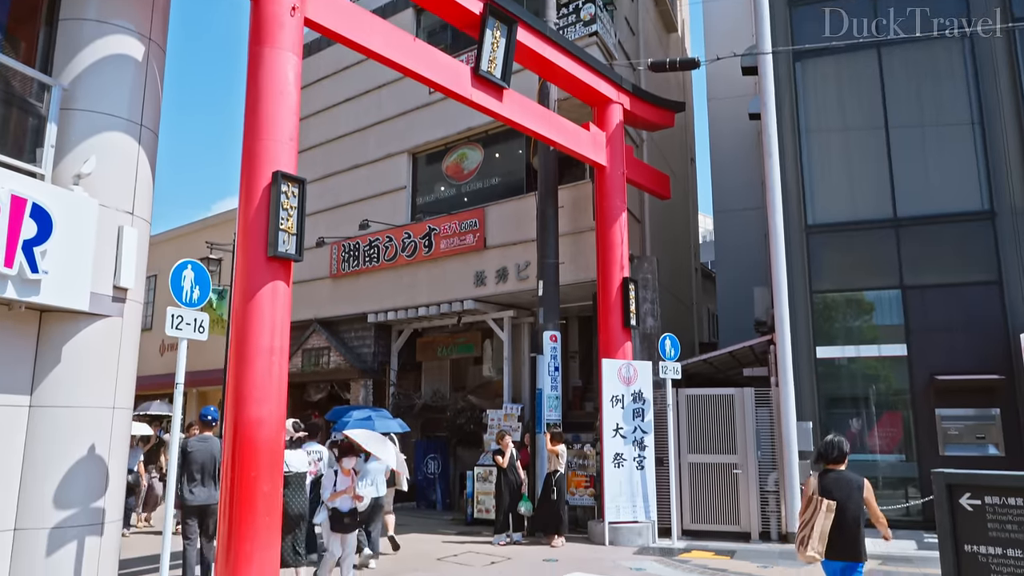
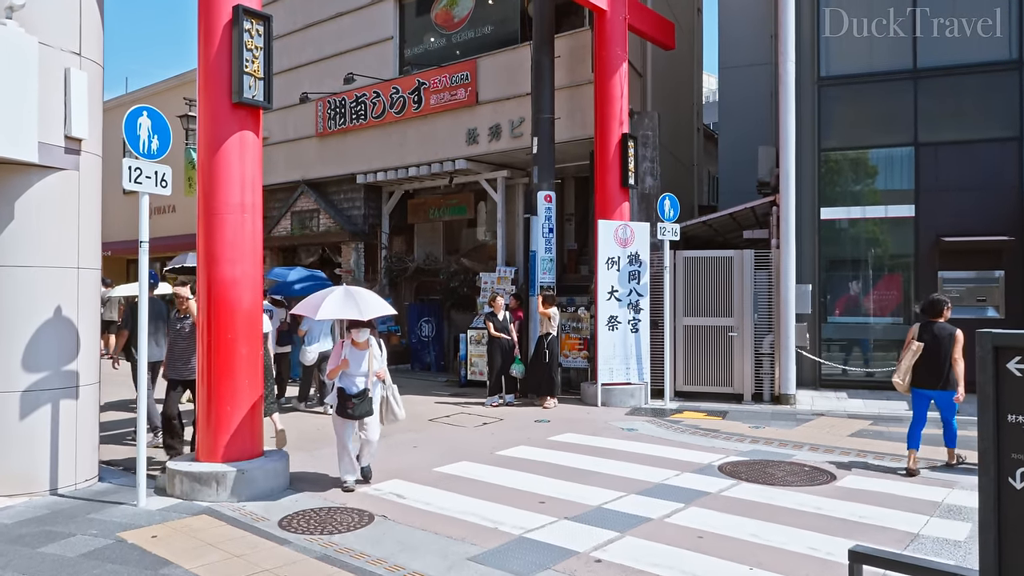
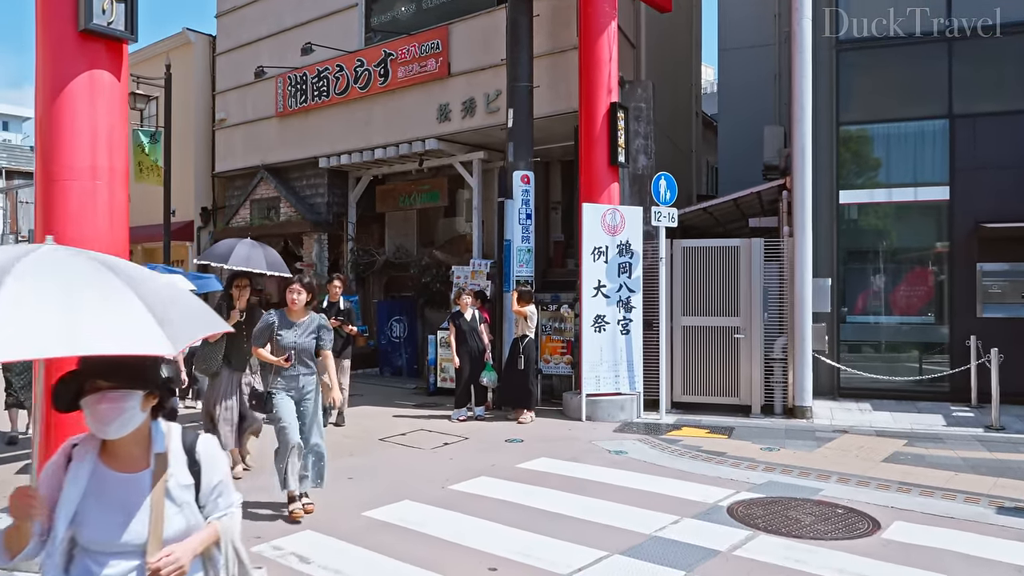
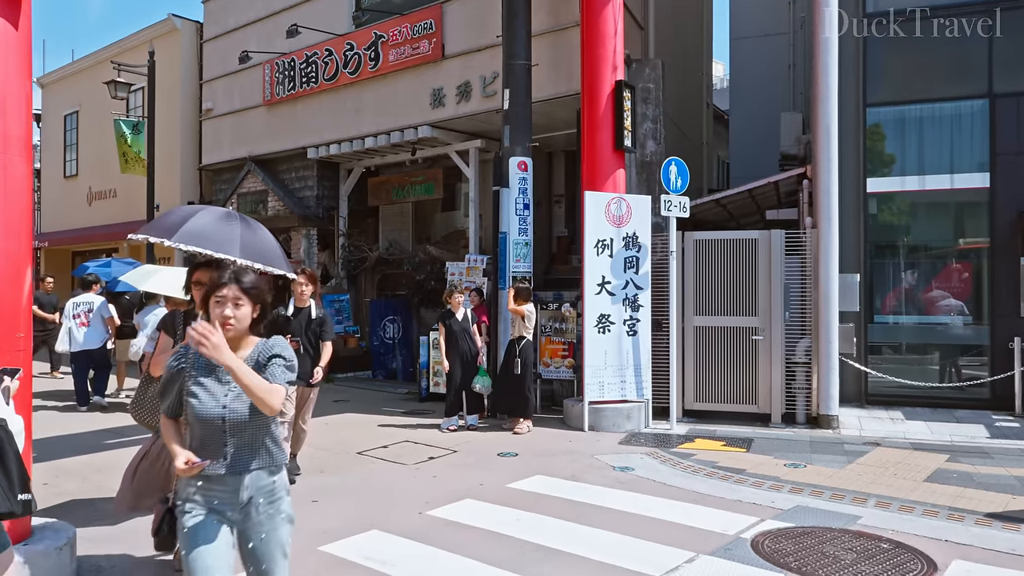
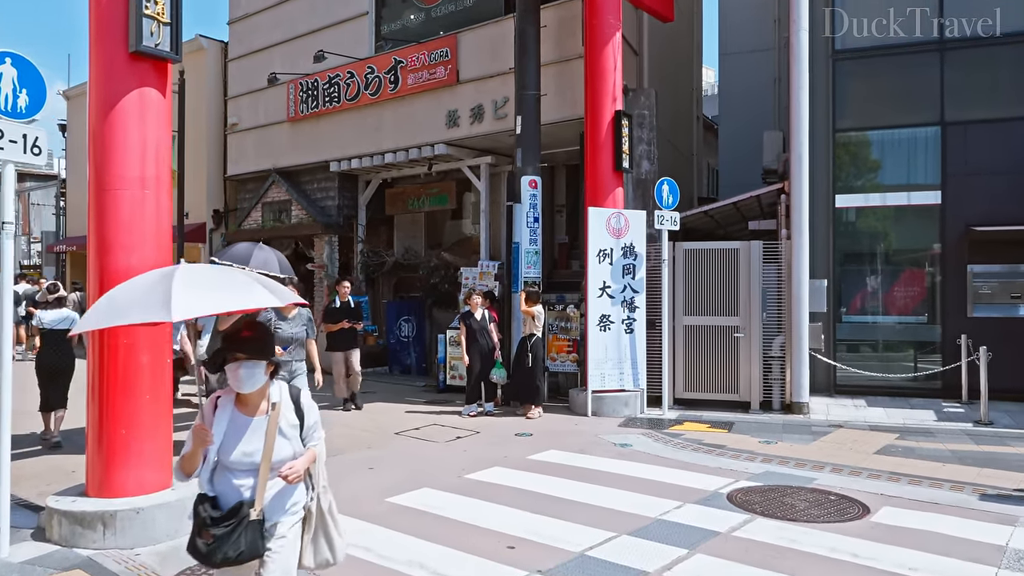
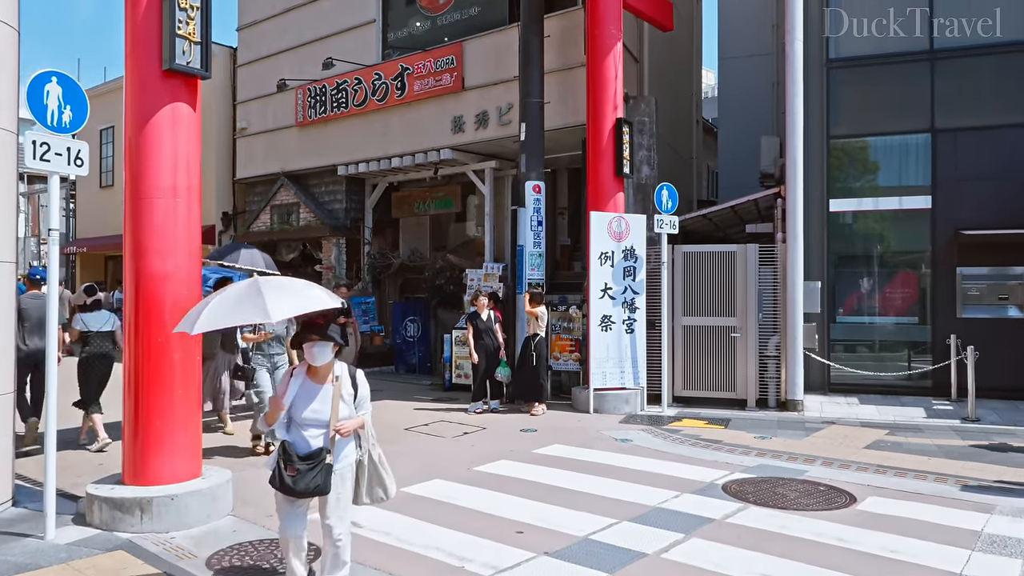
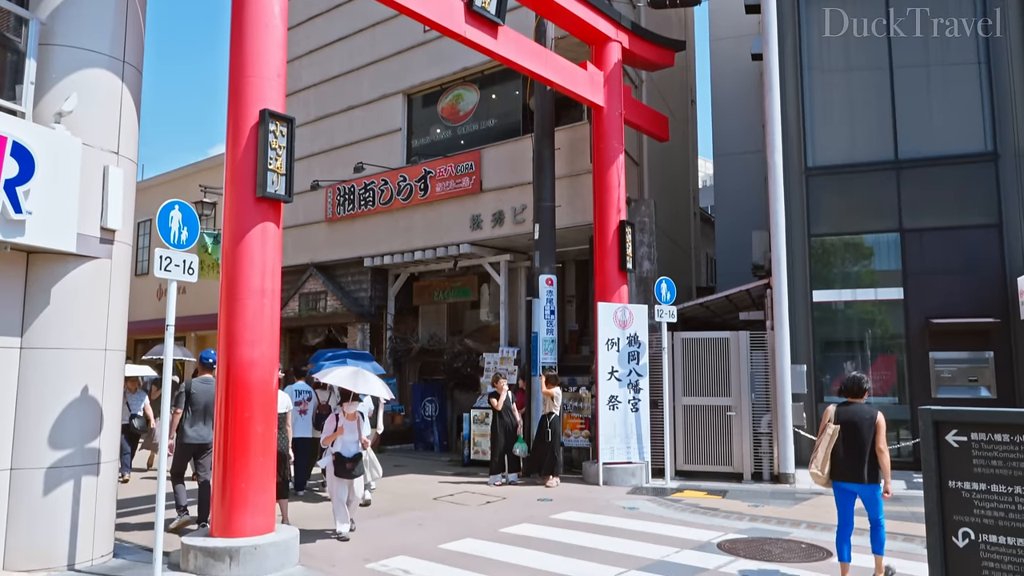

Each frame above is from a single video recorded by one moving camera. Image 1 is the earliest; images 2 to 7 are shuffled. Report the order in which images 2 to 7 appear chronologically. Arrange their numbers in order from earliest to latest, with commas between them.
7, 2, 6, 5, 3, 4
